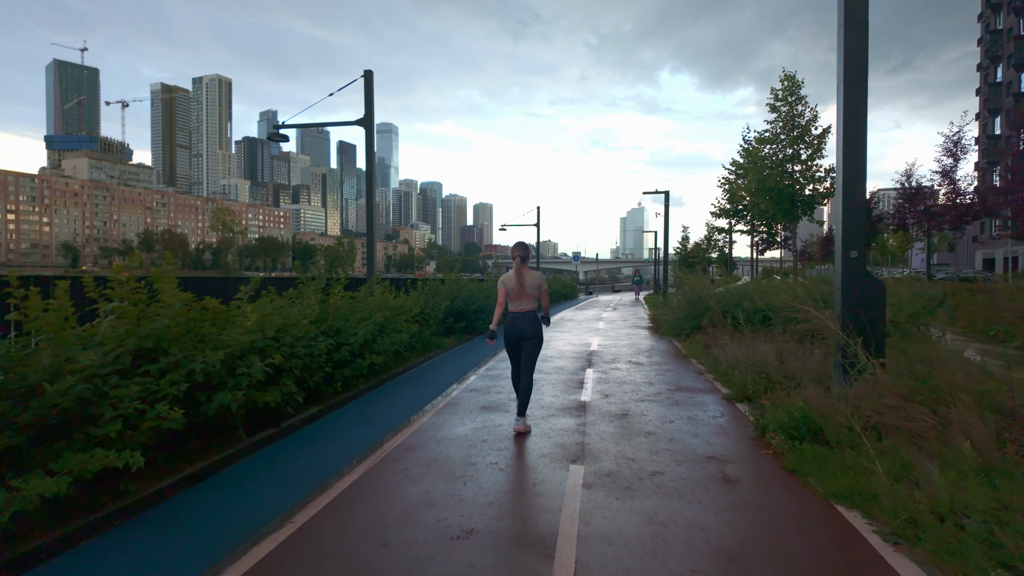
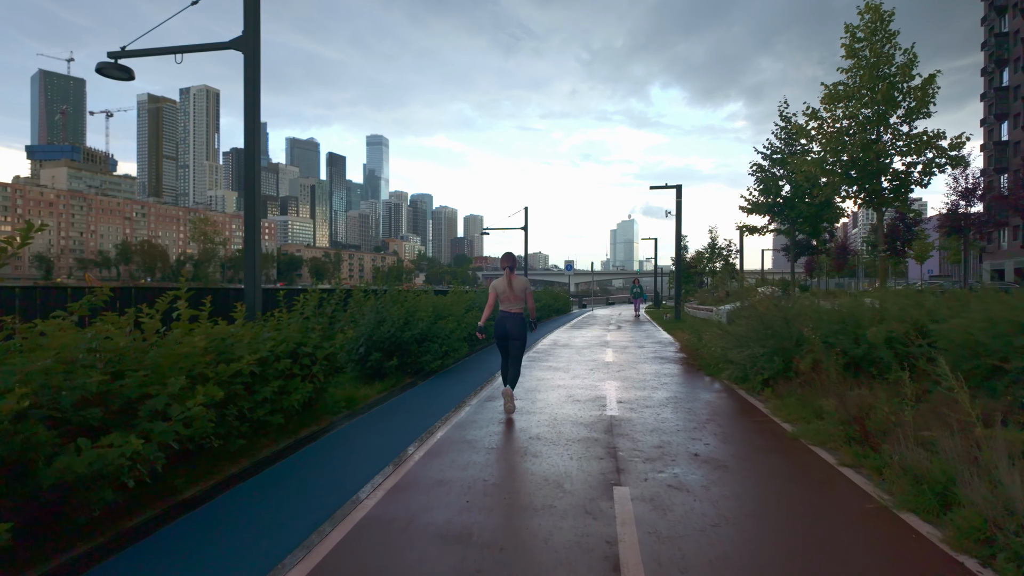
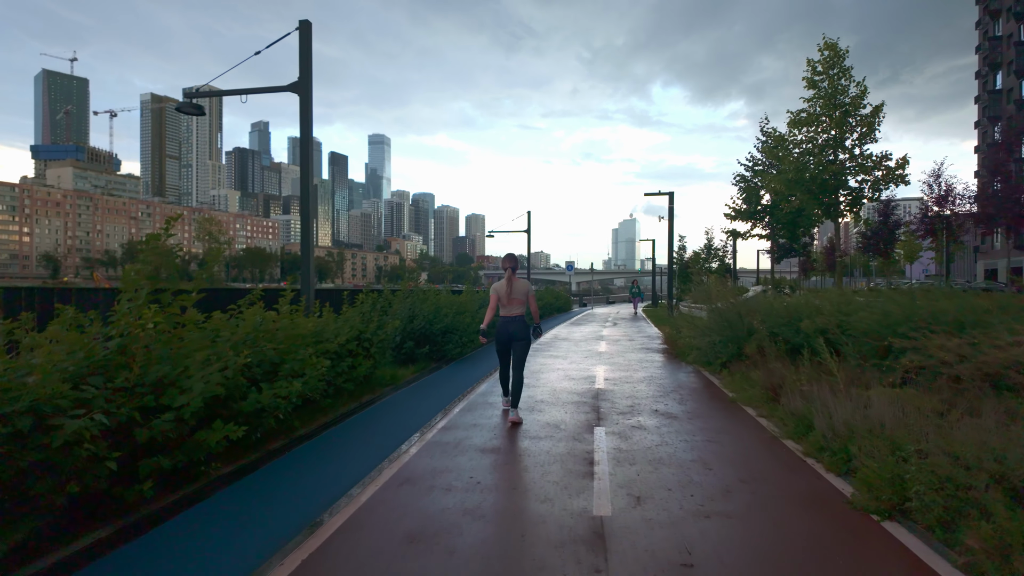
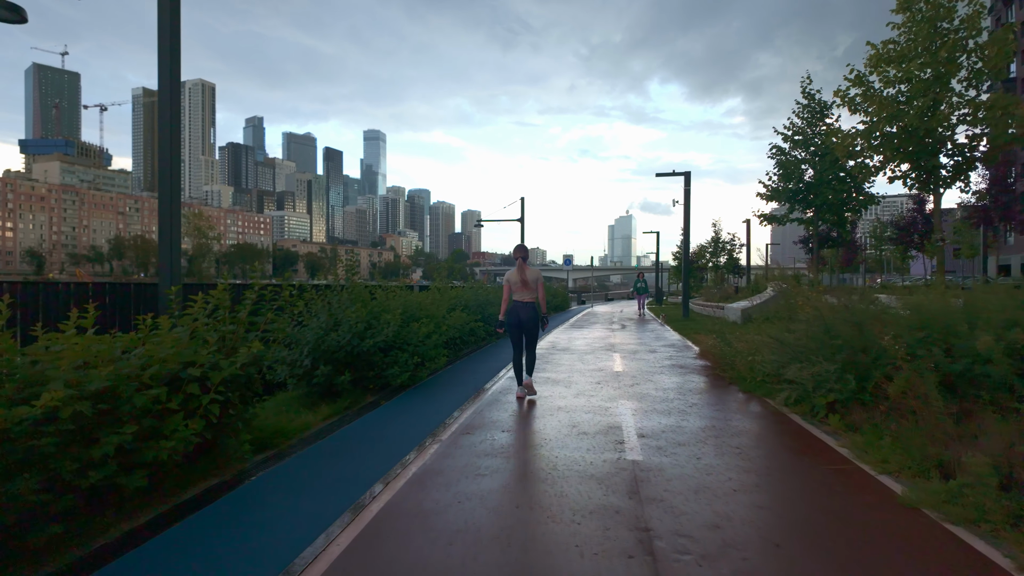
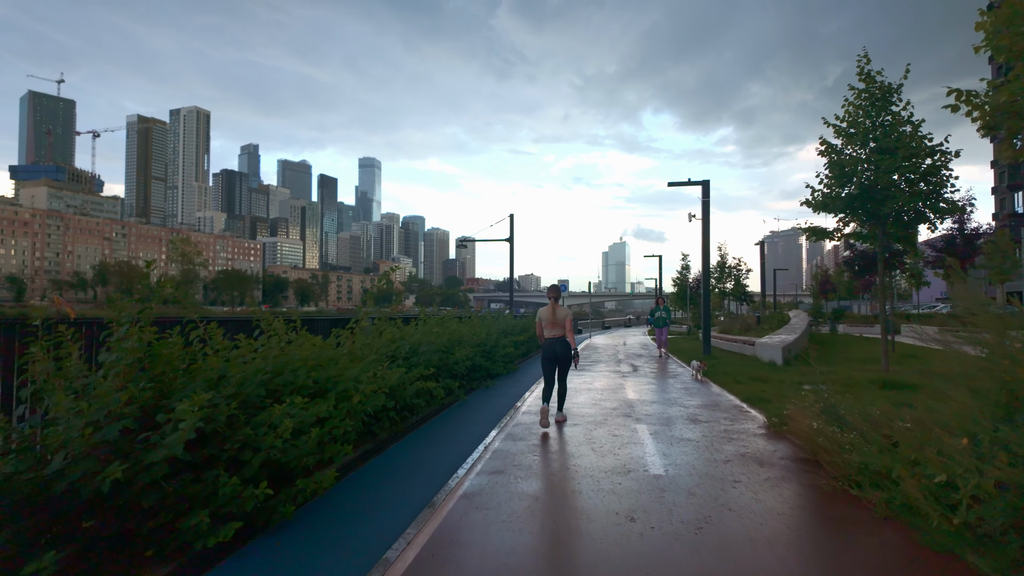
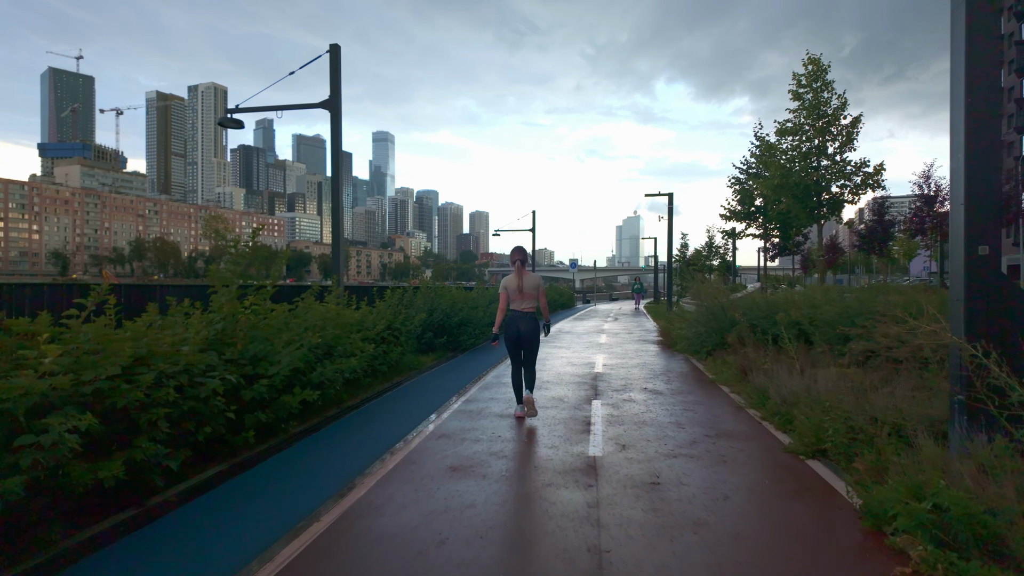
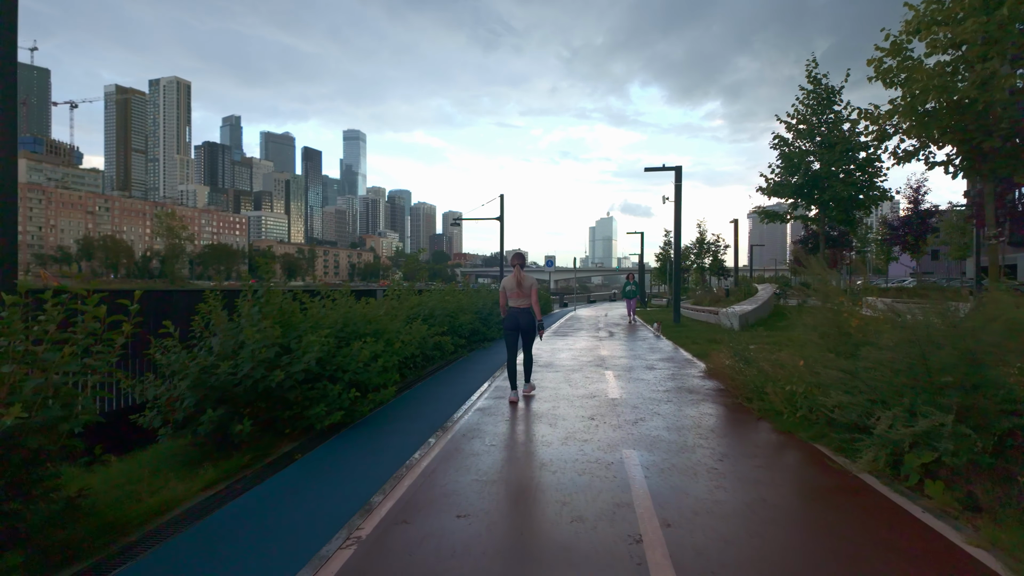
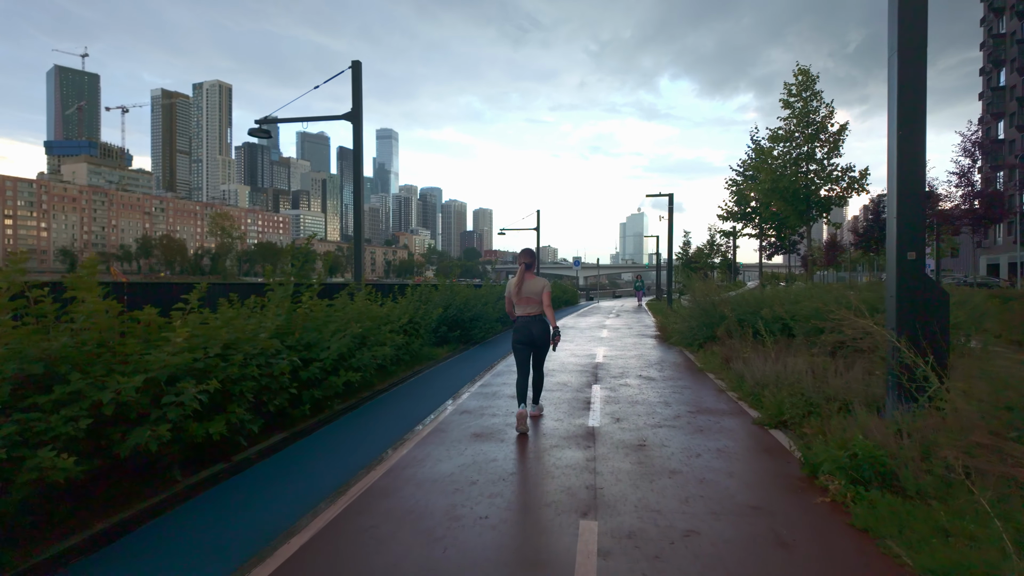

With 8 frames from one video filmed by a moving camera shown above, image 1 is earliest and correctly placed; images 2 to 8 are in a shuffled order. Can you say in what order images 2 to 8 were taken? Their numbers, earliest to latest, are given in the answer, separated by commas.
8, 6, 3, 2, 4, 7, 5
